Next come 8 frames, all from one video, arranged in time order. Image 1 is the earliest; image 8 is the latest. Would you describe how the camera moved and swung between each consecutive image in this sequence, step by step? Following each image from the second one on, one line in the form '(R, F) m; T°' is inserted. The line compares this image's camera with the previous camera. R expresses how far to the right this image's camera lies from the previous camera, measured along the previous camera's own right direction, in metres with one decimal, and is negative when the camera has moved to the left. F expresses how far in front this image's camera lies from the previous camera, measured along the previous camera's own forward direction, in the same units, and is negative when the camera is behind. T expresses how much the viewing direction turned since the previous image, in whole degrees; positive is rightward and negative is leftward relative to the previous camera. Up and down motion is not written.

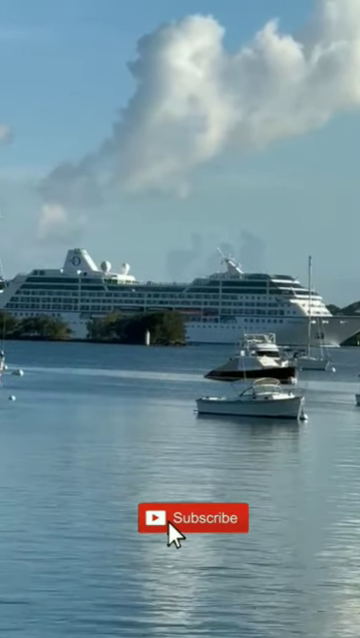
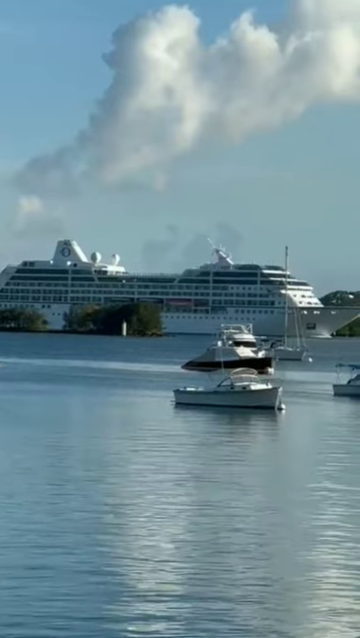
(+0.2, 0.0) m; 0°
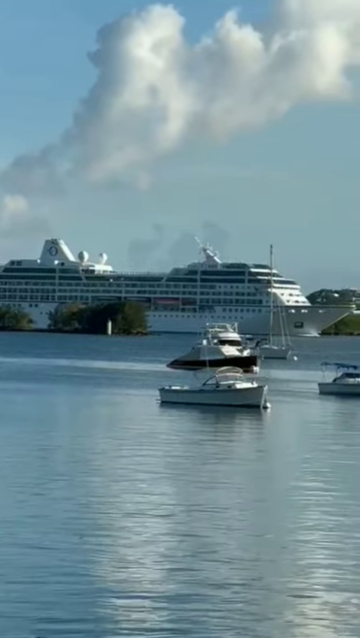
(0.0, 0.0) m; 0°
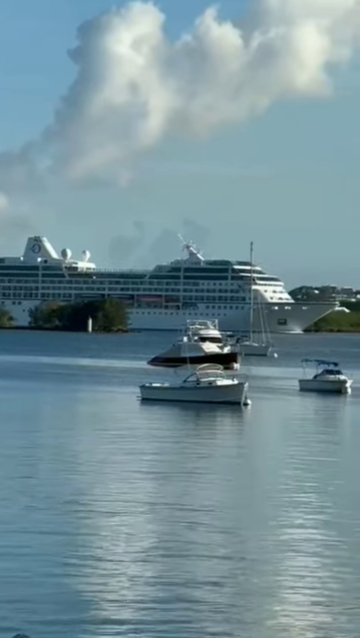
(0.0, 0.0) m; +1°
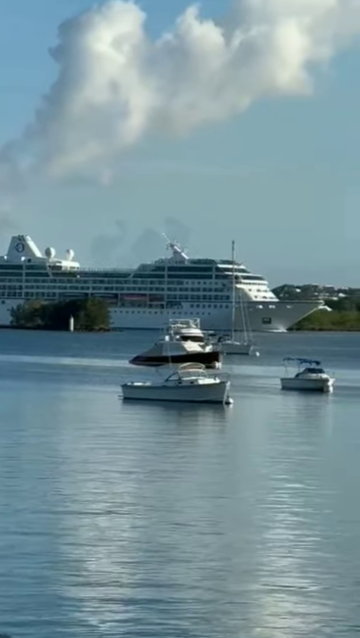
(0.0, 0.0) m; +1°
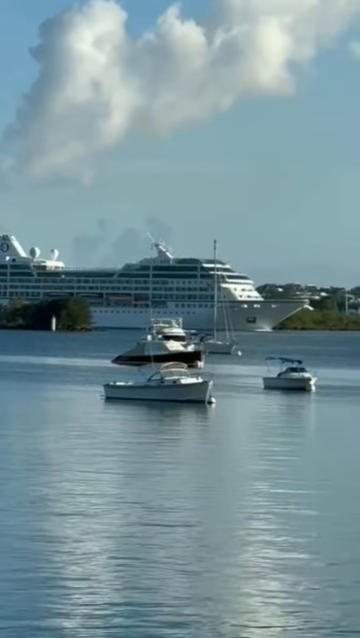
(0.0, 0.0) m; +1°
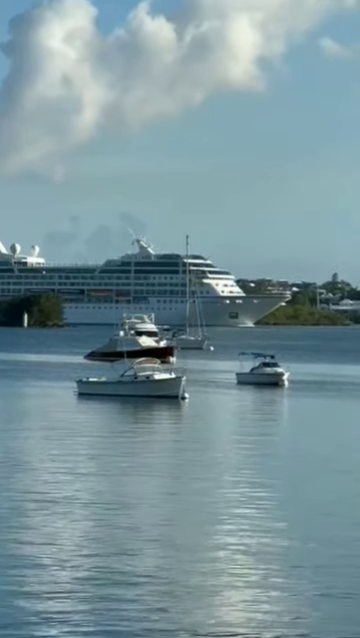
(+0.1, 0.0) m; +1°
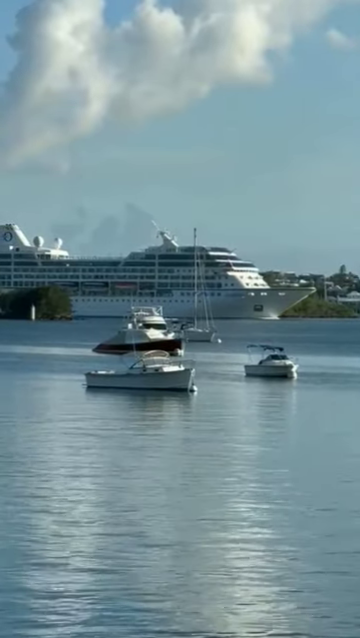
(+2.2, +0.1) m; -4°
